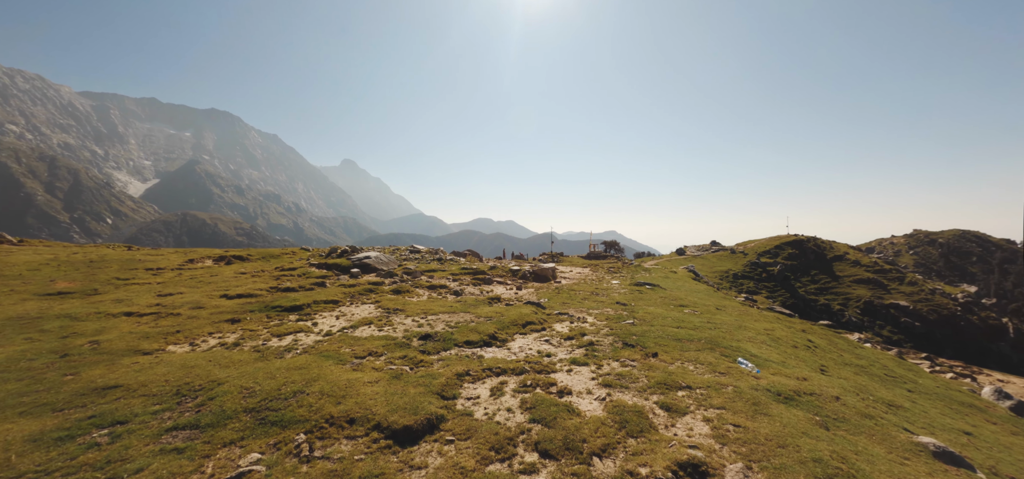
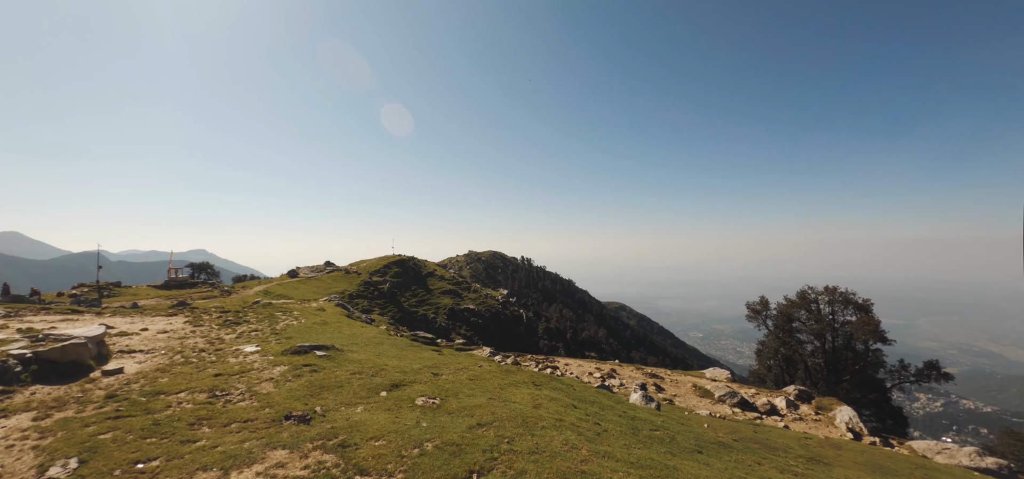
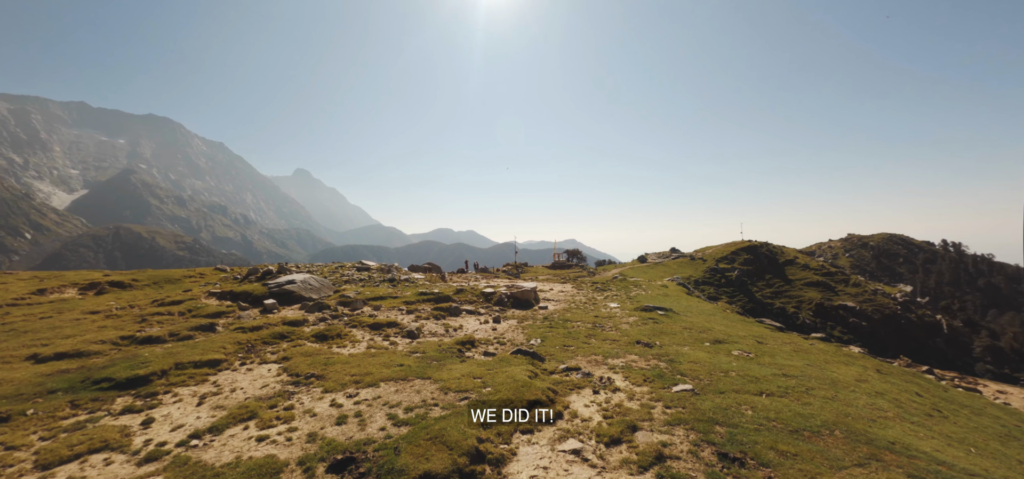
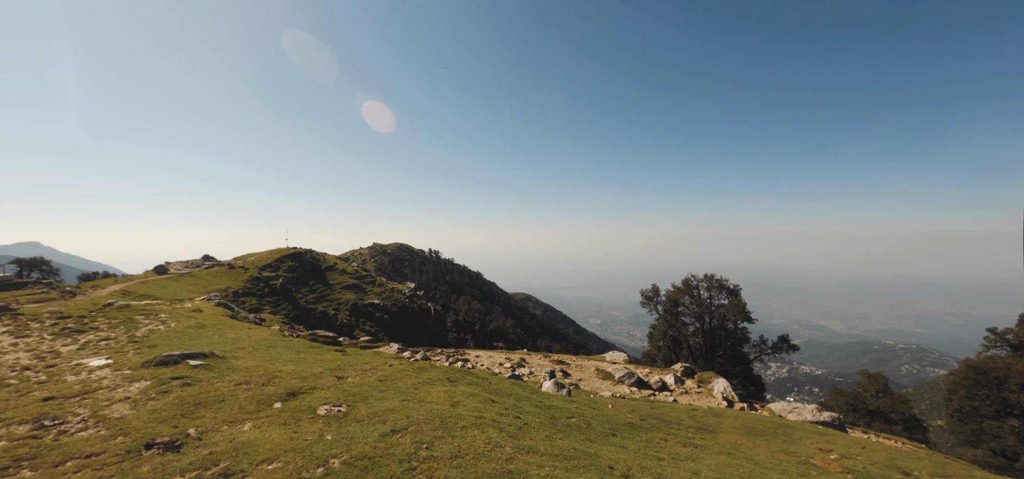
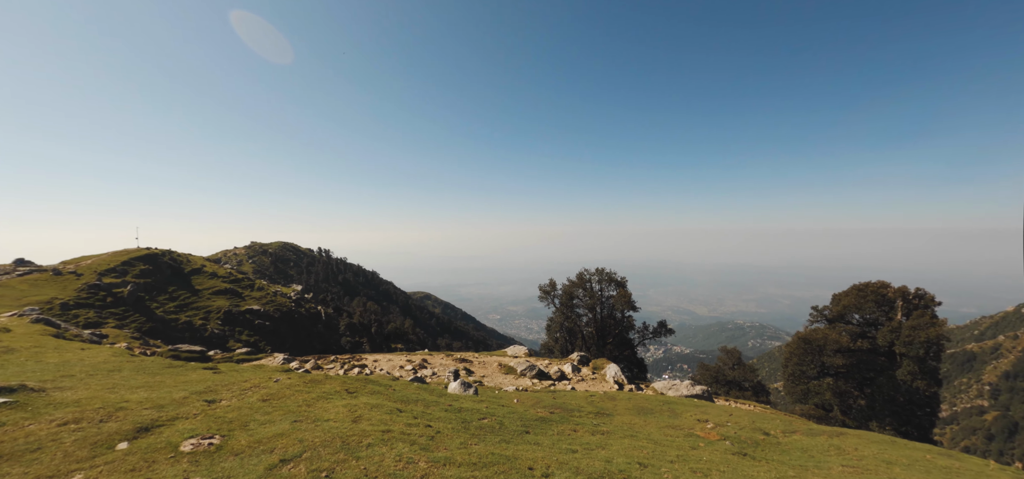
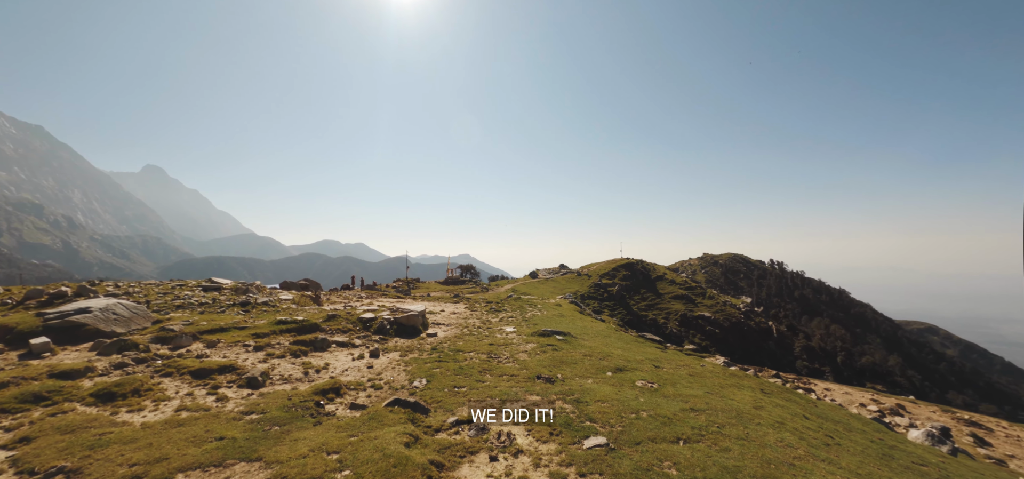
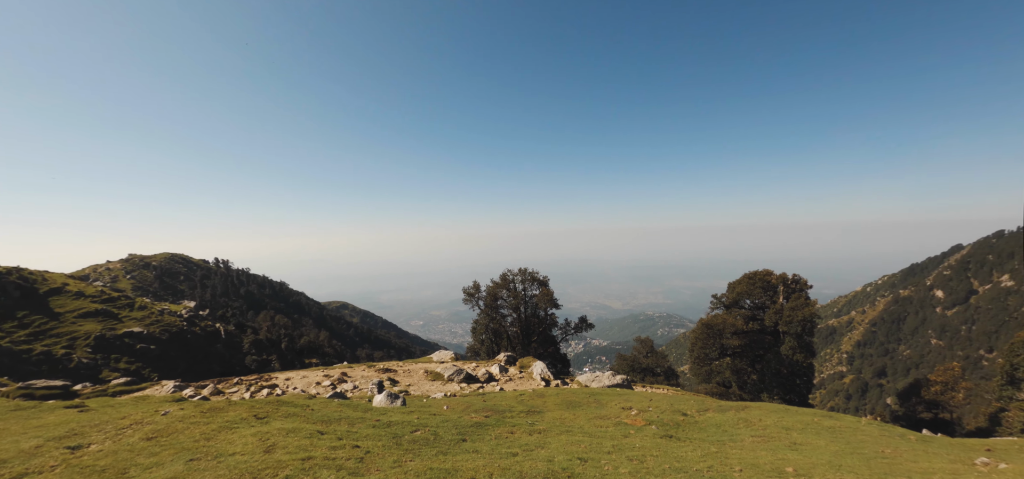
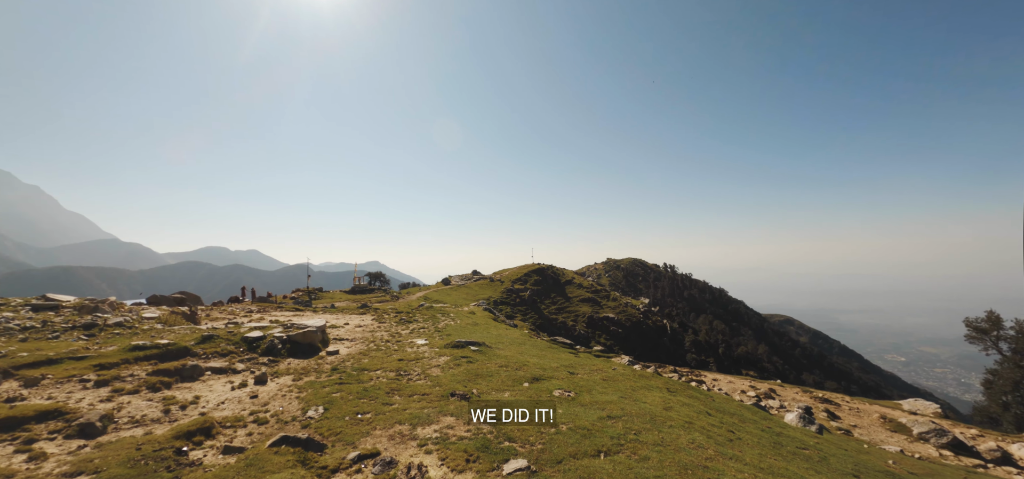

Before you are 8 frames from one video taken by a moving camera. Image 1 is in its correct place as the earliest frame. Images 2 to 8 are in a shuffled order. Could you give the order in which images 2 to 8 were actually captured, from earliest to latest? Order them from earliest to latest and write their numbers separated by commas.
3, 6, 8, 2, 4, 5, 7
